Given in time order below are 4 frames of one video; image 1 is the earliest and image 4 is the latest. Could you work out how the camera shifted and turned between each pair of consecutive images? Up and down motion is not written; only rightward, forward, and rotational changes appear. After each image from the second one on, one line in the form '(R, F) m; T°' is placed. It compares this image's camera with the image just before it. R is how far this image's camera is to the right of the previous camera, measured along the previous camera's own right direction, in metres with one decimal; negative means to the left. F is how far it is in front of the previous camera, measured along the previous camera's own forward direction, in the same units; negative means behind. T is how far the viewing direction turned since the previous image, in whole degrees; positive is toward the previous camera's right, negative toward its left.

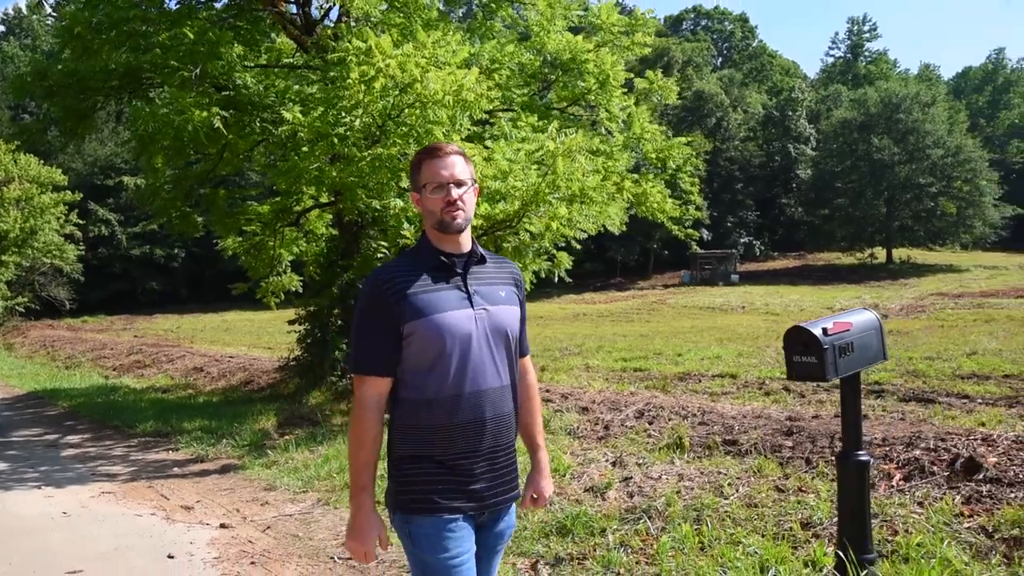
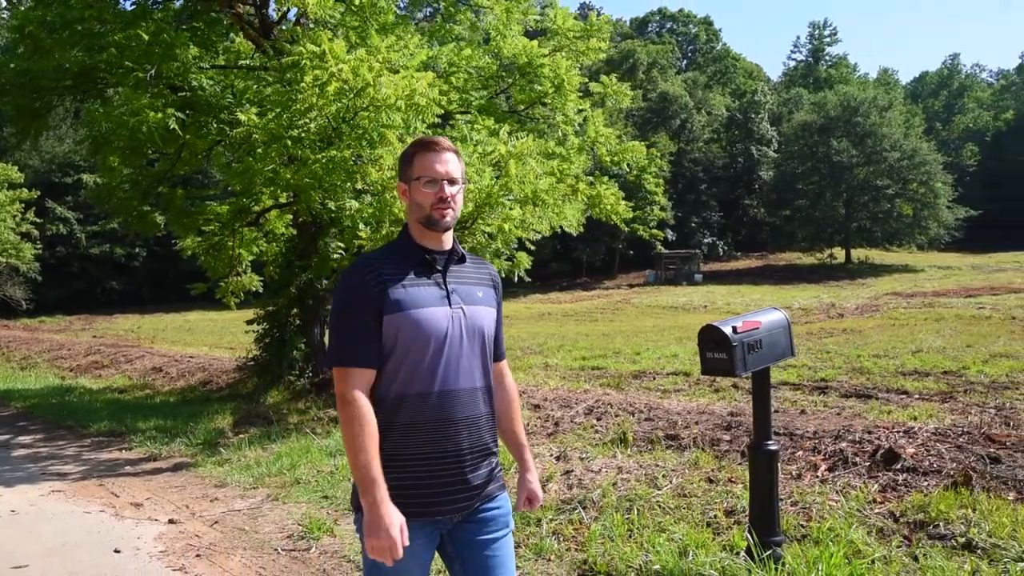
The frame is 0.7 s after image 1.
(+0.2, -0.2) m; +2°
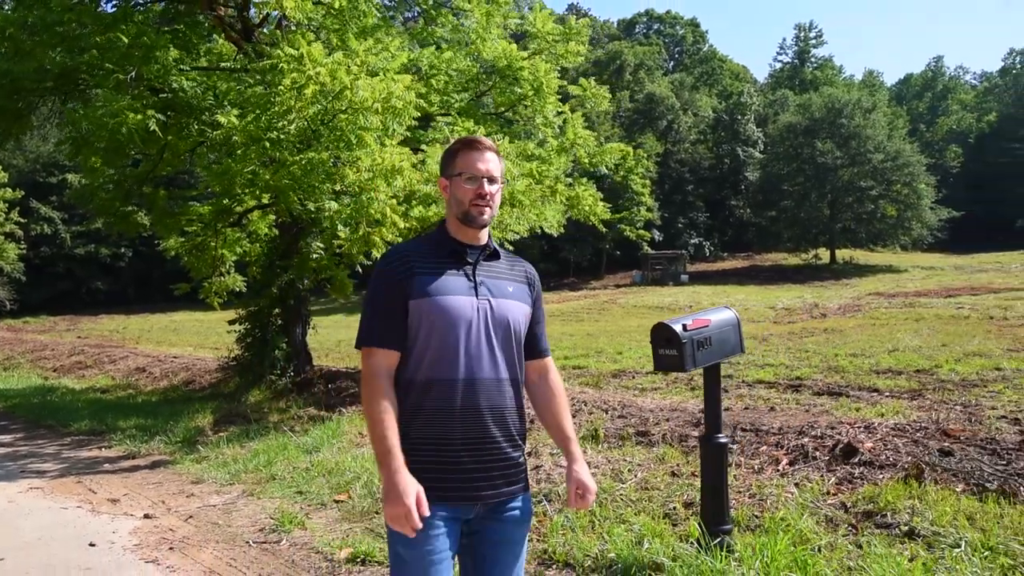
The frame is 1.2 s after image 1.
(+0.2, -0.2) m; +1°
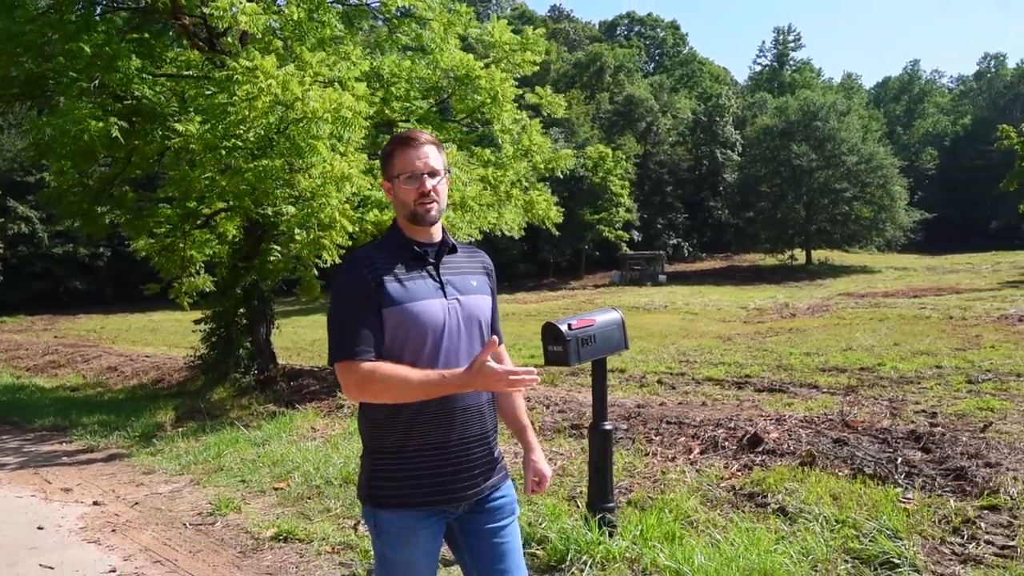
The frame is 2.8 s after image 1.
(+0.5, -0.5) m; +1°
